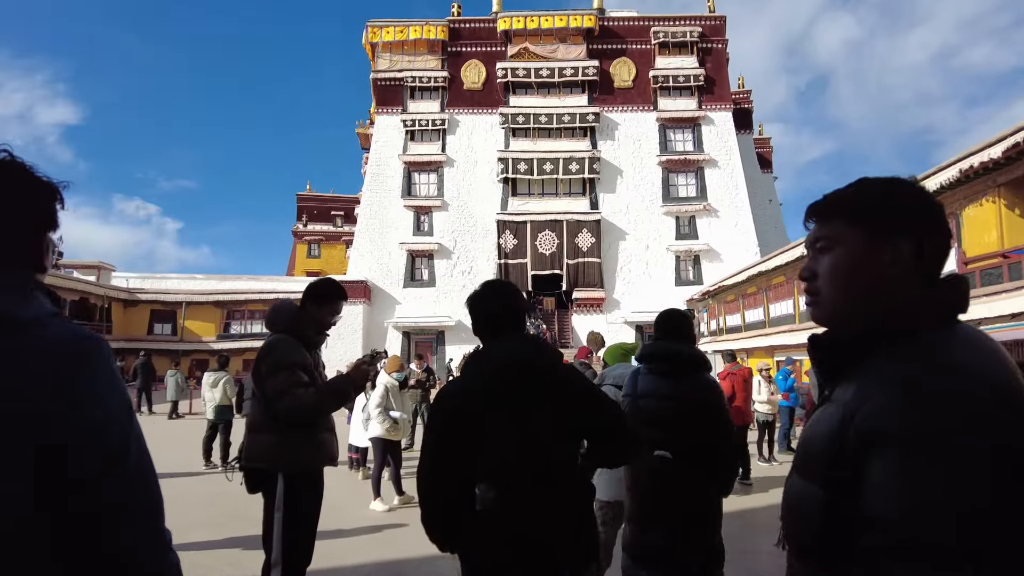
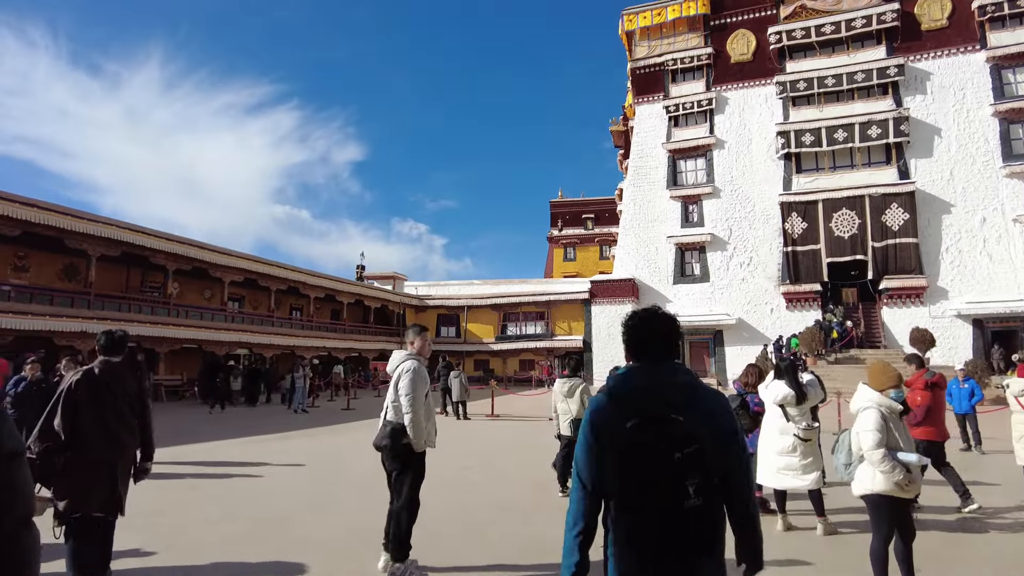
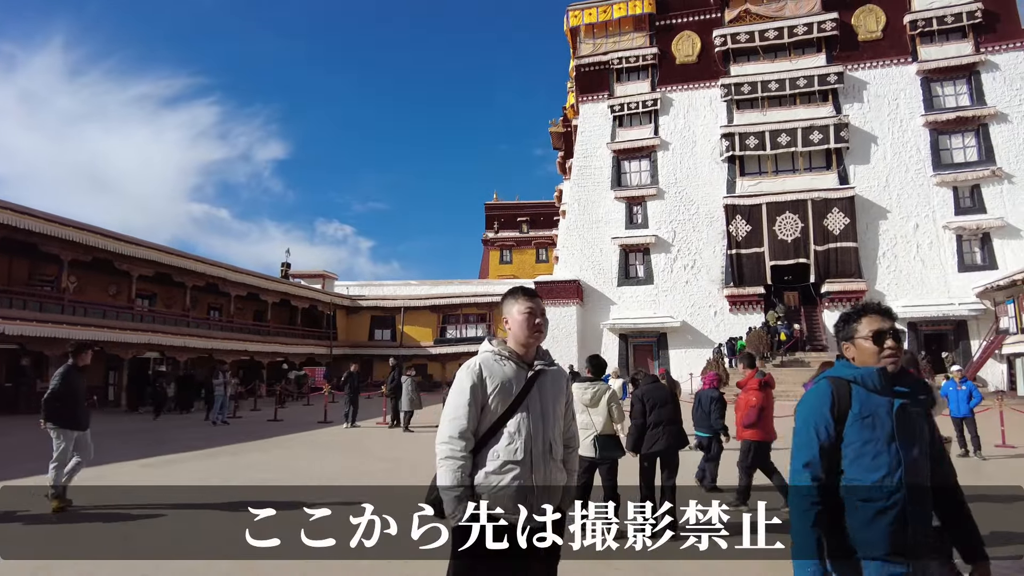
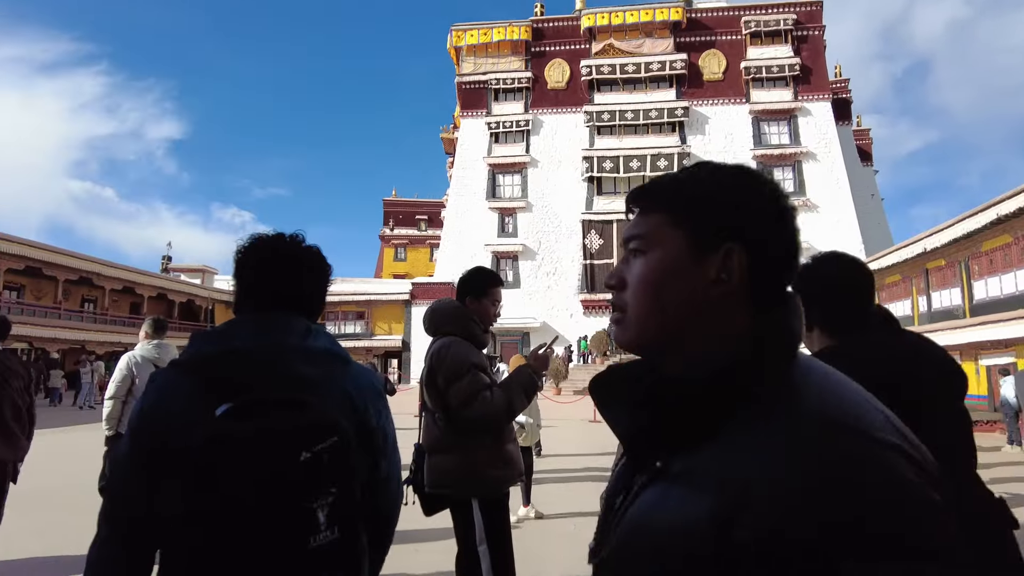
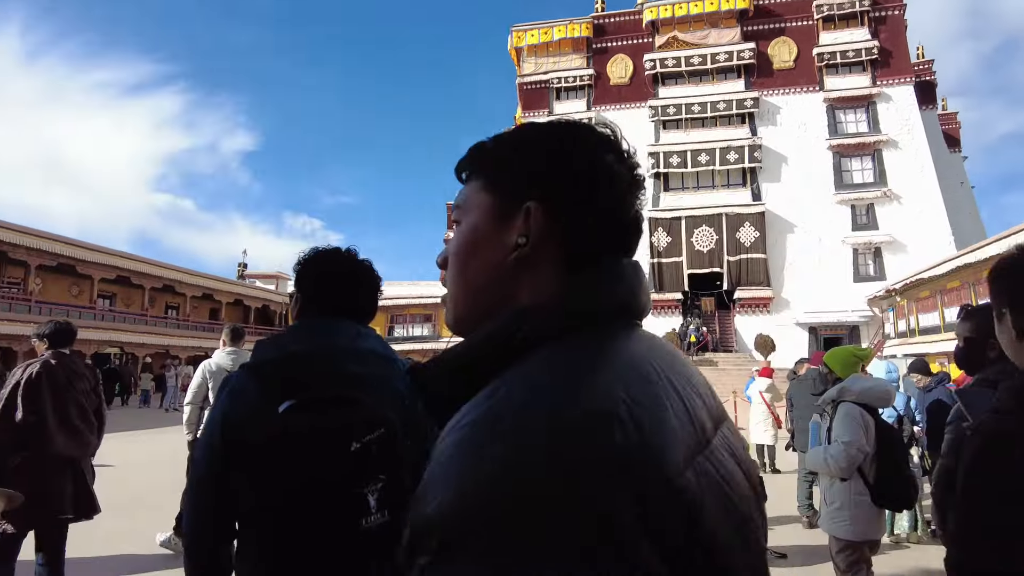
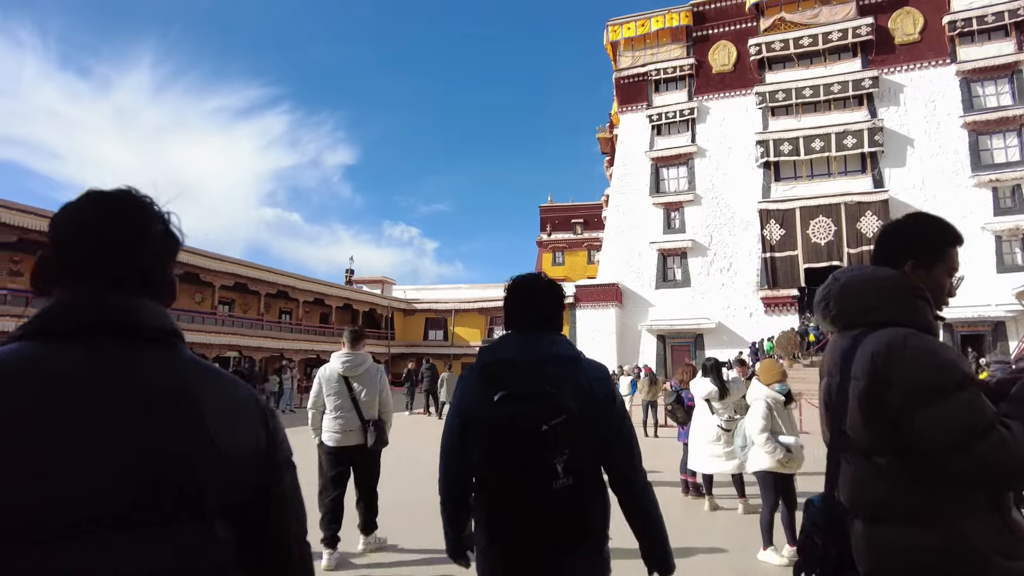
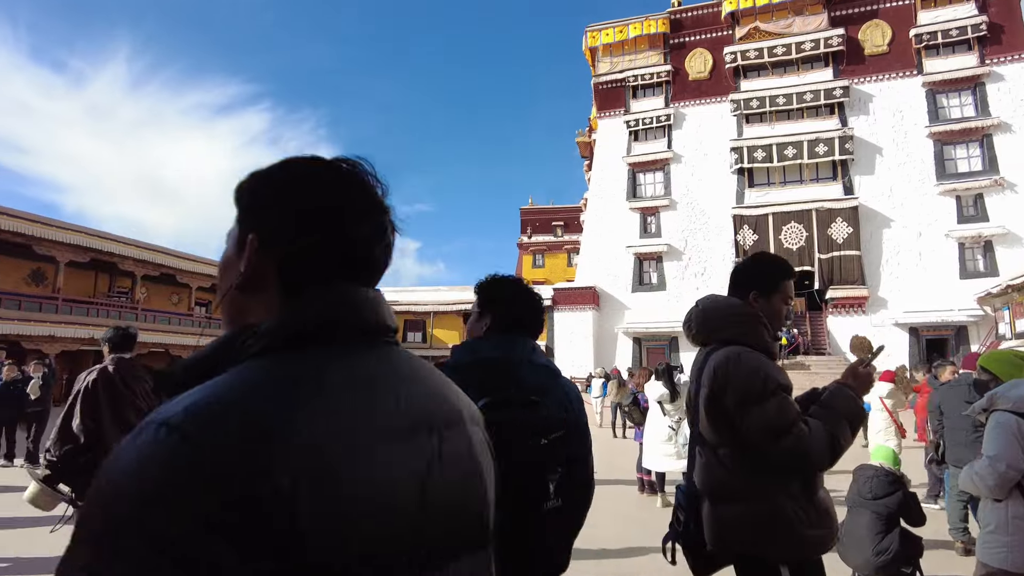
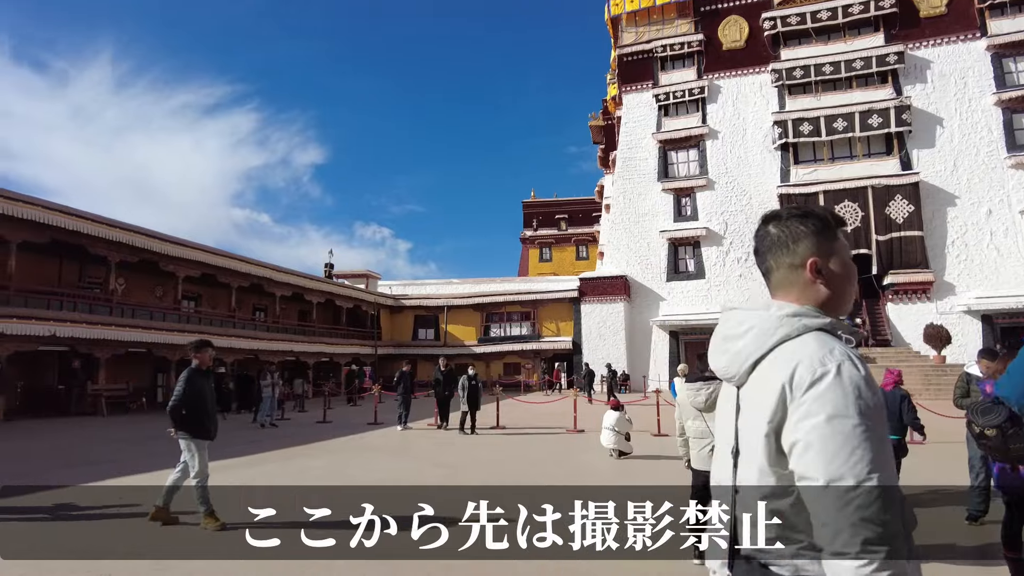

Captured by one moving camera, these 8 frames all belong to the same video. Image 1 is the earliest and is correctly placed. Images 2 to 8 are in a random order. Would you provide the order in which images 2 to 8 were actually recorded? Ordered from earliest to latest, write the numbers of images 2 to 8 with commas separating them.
4, 5, 7, 6, 2, 3, 8
